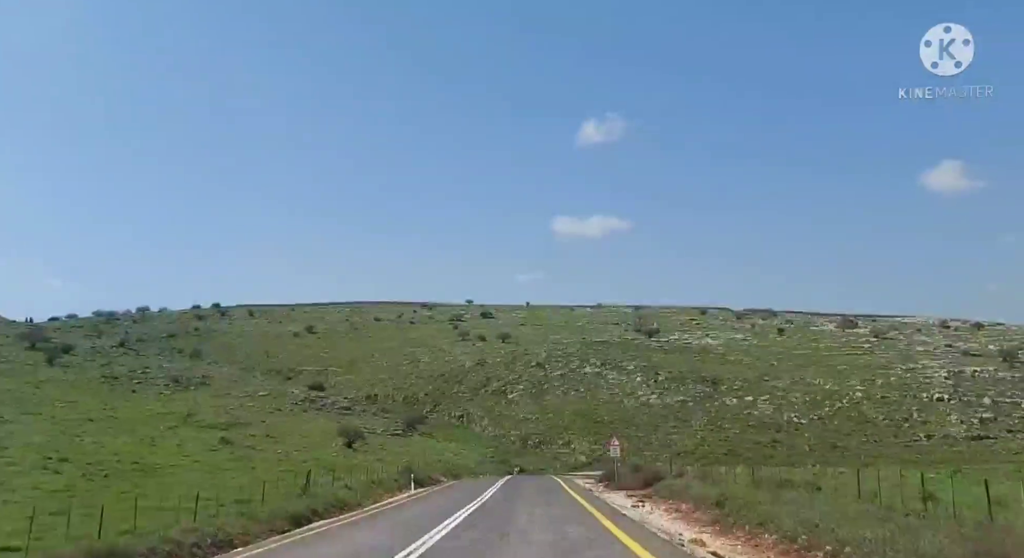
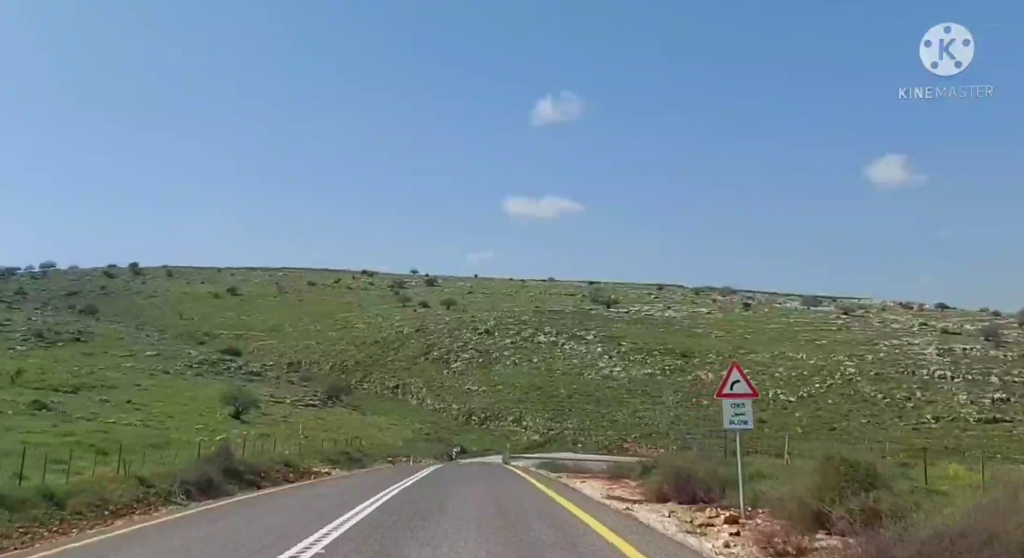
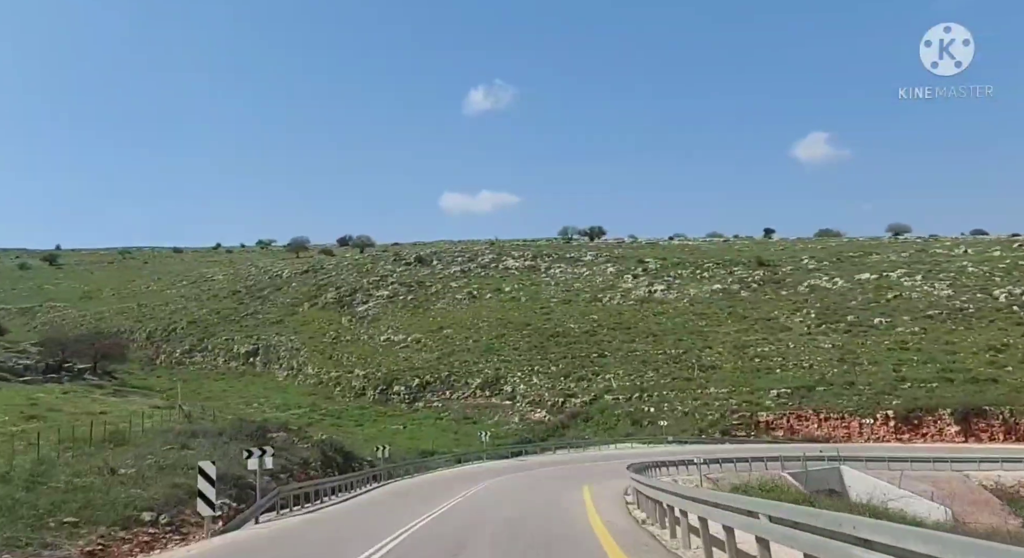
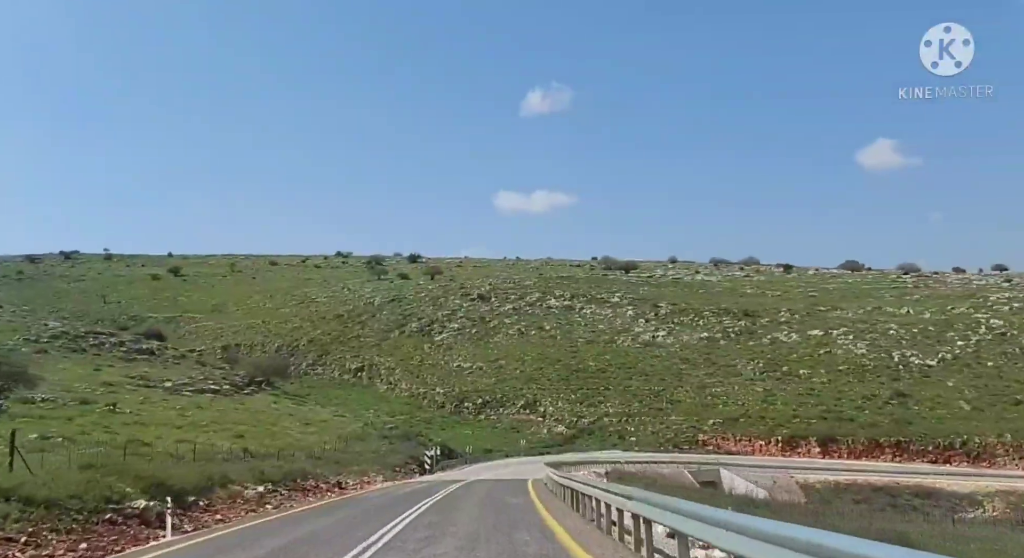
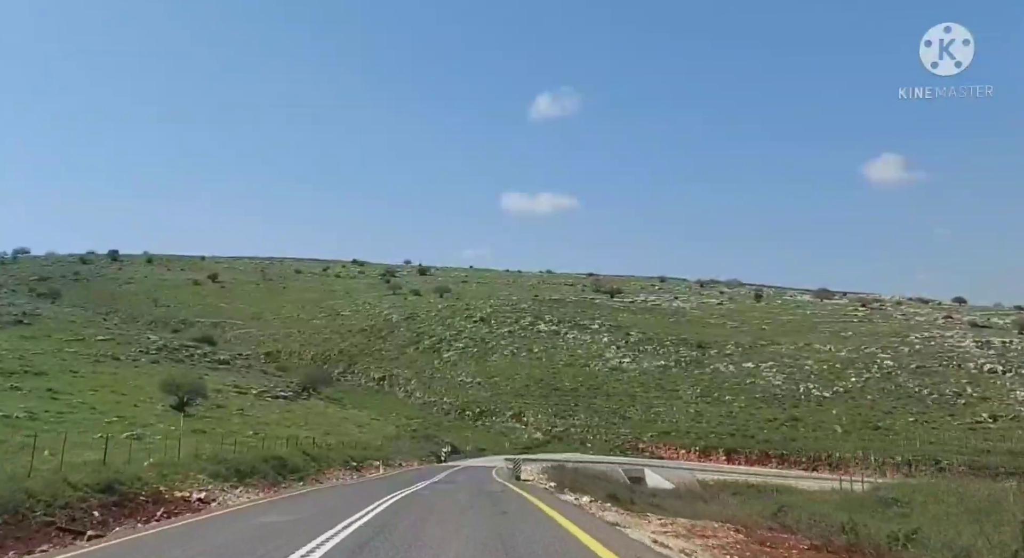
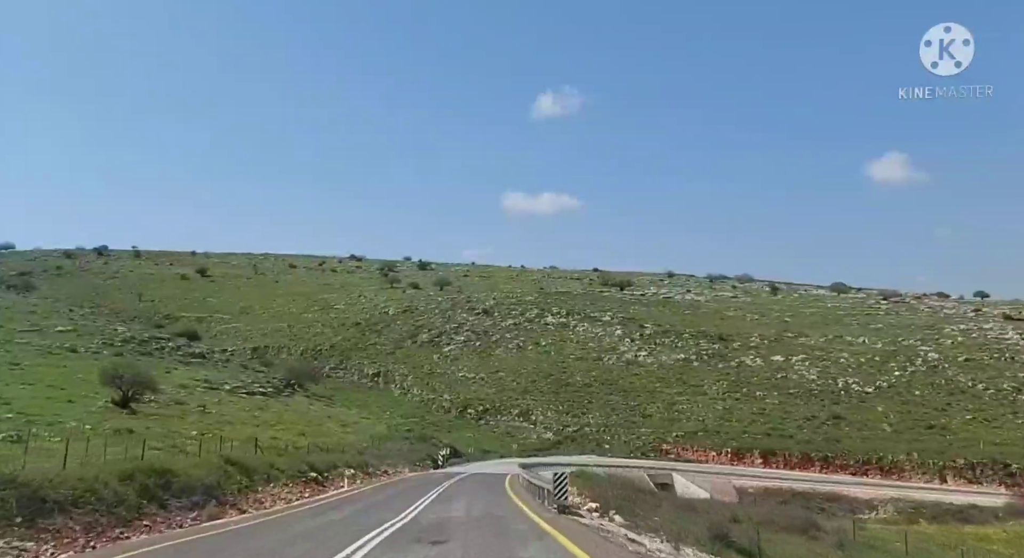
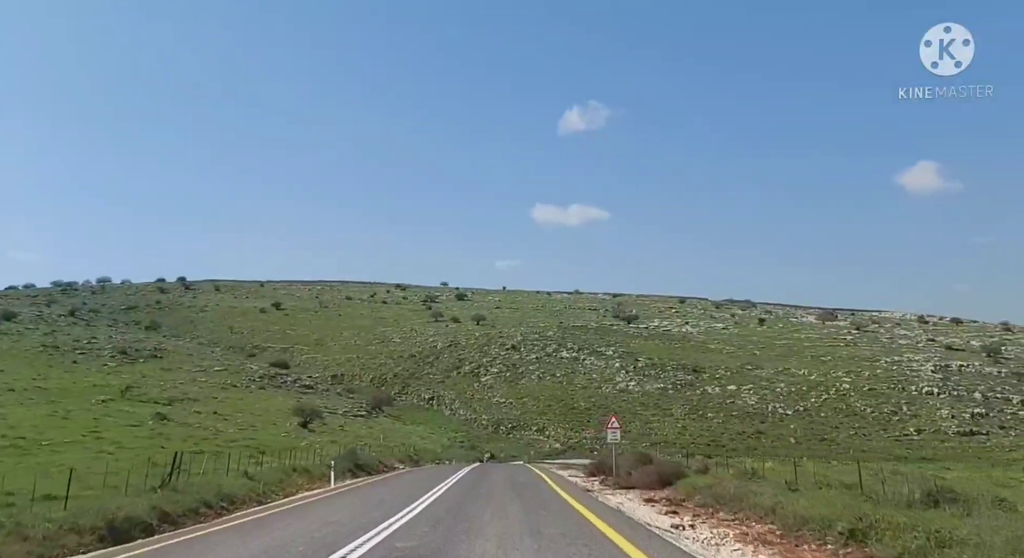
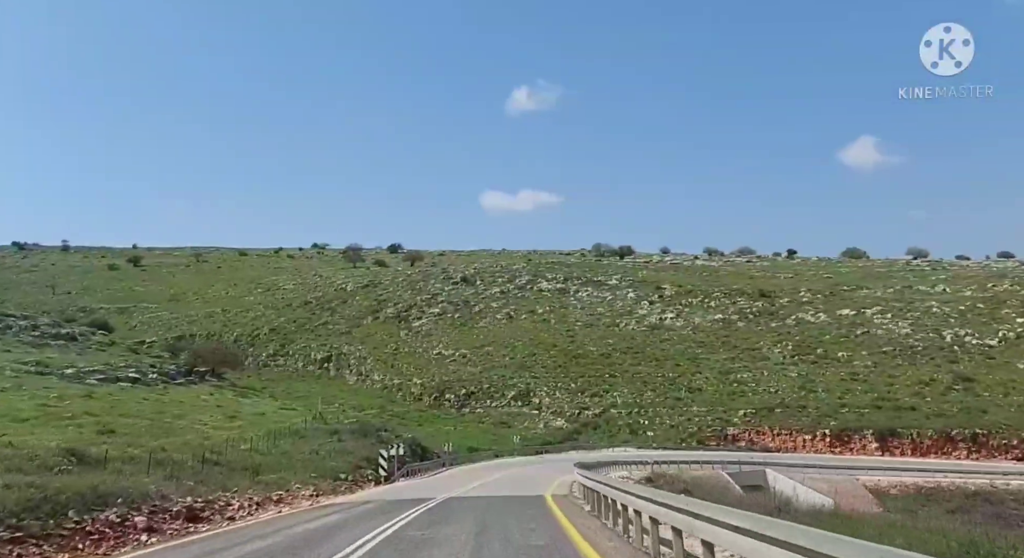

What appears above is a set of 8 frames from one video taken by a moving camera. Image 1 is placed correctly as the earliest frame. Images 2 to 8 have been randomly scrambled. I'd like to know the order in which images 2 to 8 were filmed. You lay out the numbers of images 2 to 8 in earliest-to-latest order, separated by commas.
7, 2, 5, 6, 4, 8, 3
